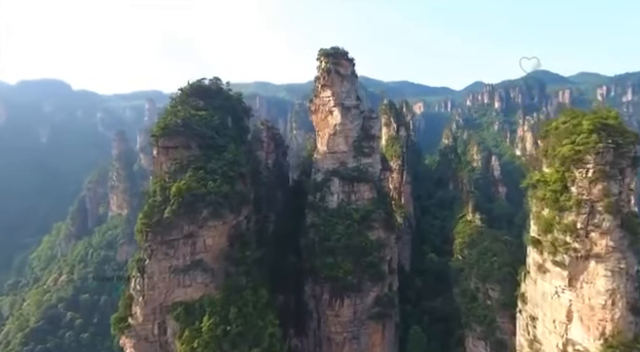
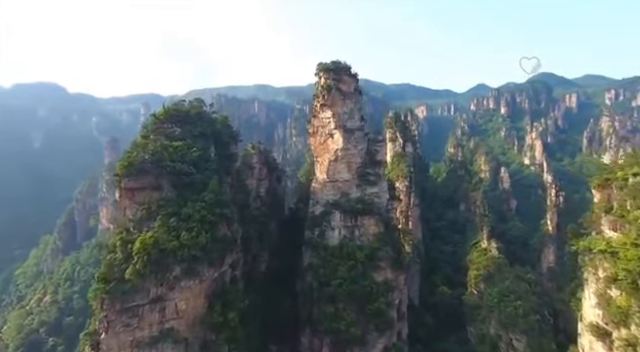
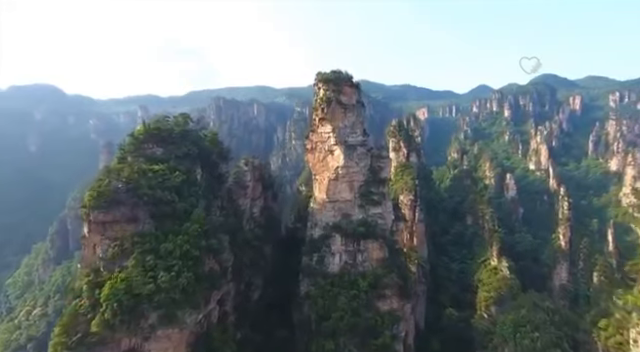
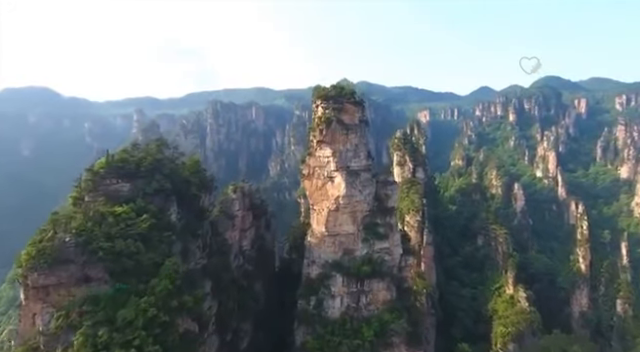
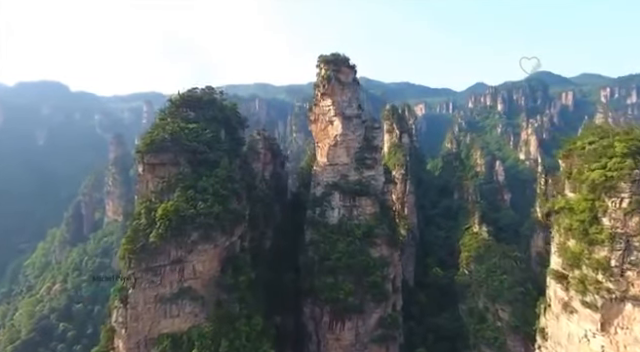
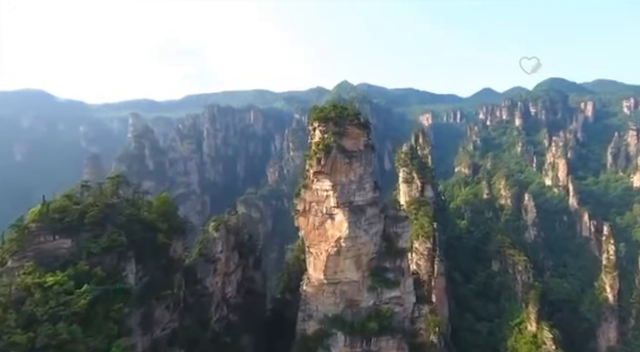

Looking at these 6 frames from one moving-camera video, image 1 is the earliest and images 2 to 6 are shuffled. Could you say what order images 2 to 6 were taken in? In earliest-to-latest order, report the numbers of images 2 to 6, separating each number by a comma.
5, 2, 3, 4, 6
